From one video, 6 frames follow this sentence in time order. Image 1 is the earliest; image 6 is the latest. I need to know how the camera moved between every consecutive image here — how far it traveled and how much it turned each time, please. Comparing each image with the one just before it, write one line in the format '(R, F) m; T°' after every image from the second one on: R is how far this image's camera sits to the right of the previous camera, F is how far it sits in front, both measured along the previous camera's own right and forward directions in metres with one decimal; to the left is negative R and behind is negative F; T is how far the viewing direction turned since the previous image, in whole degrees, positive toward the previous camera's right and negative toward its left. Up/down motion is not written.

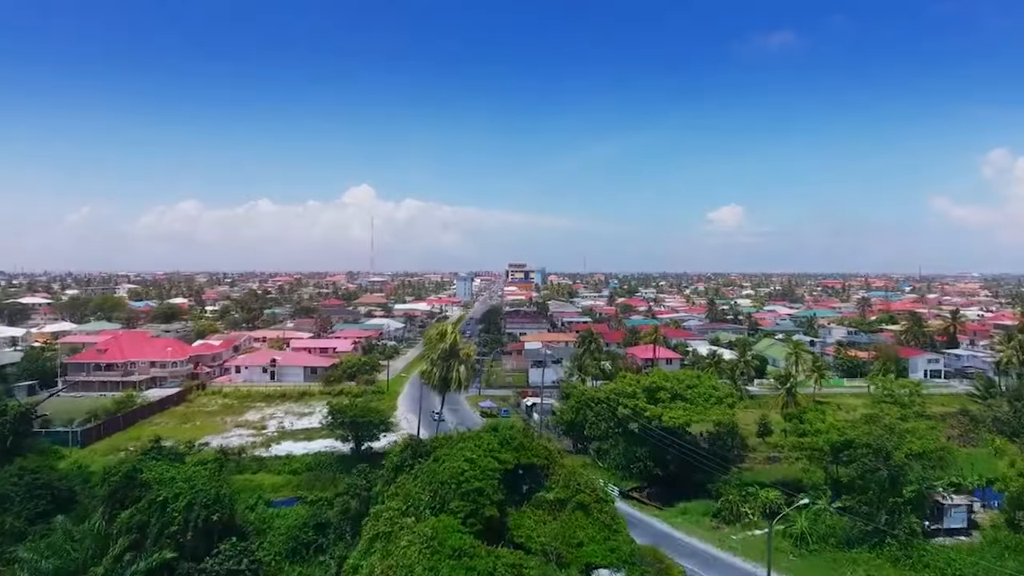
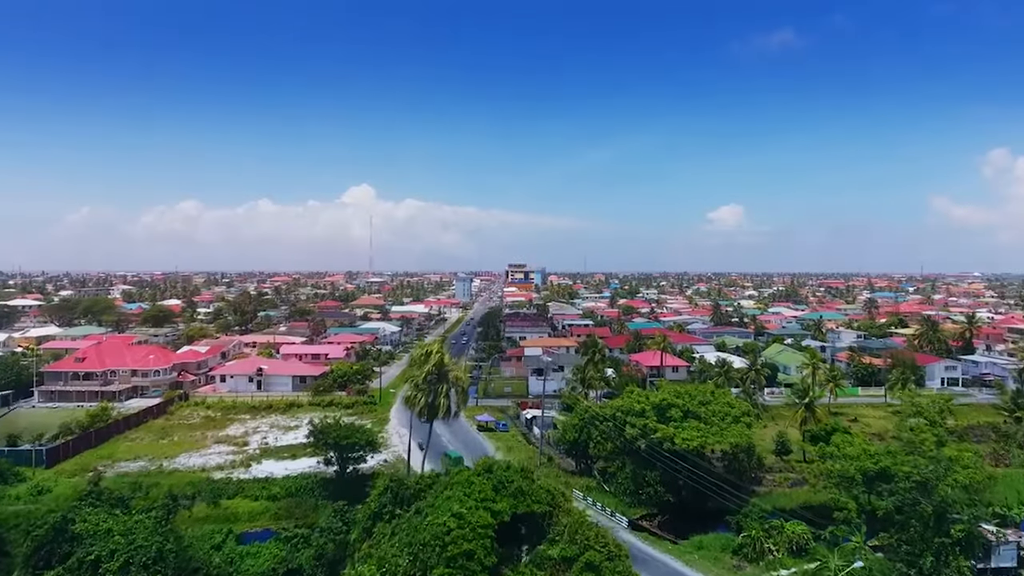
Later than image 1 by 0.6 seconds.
(+0.1, +2.0) m; 0°
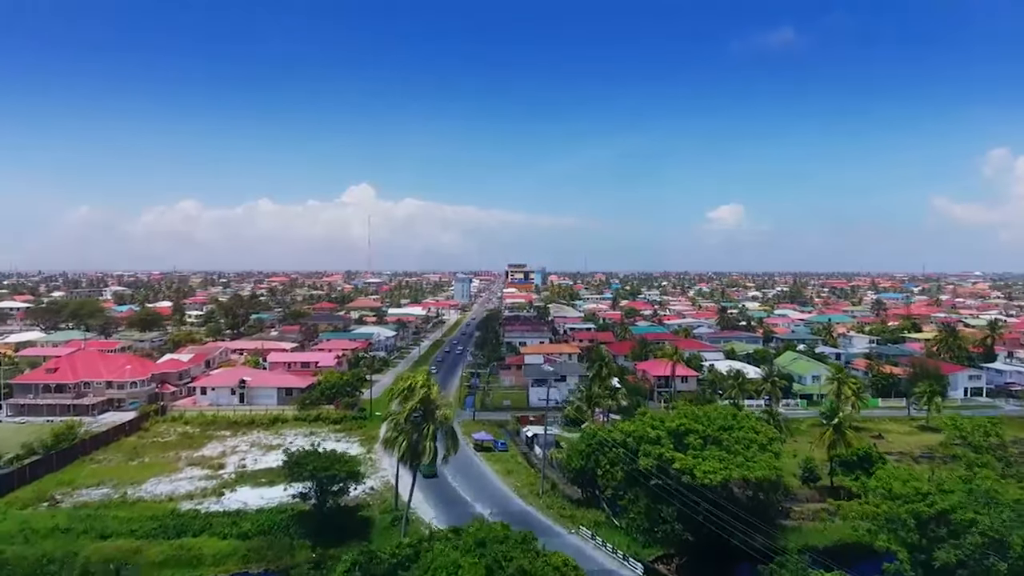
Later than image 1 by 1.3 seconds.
(0.0, +2.4) m; 0°
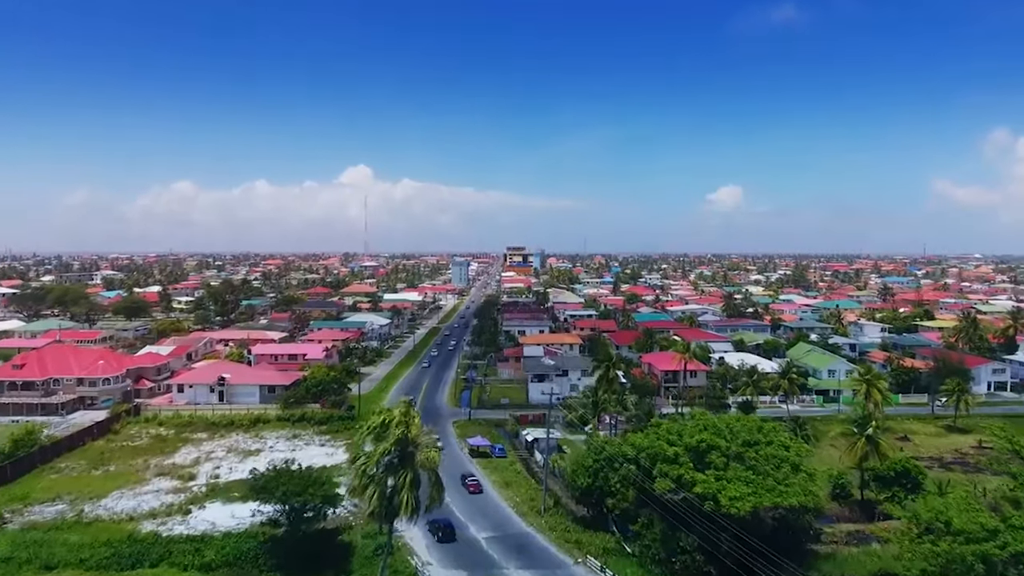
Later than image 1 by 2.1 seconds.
(0.0, +2.5) m; 0°
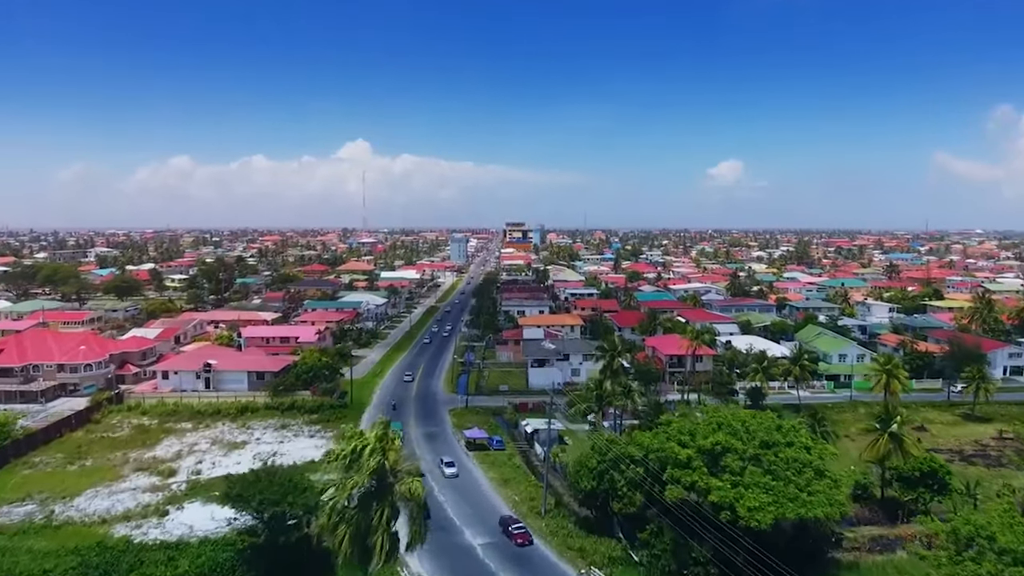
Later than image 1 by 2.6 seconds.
(0.0, +1.6) m; 0°
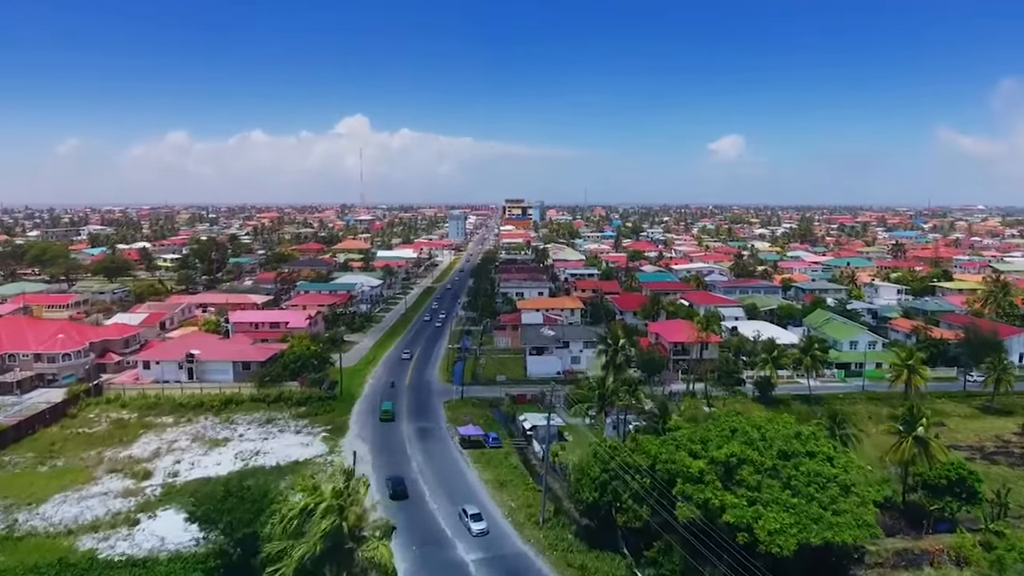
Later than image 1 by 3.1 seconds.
(+0.1, +1.6) m; 0°
